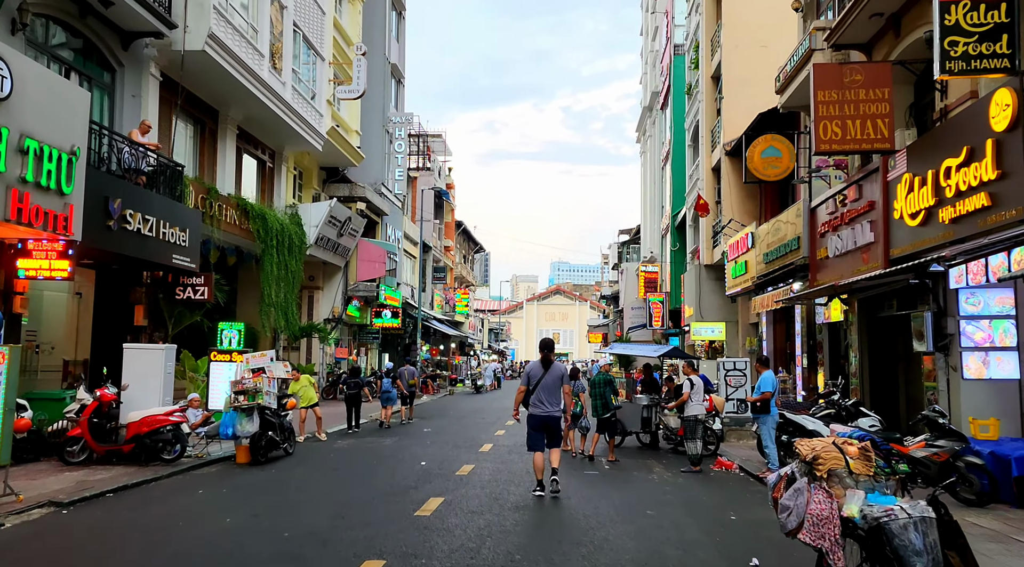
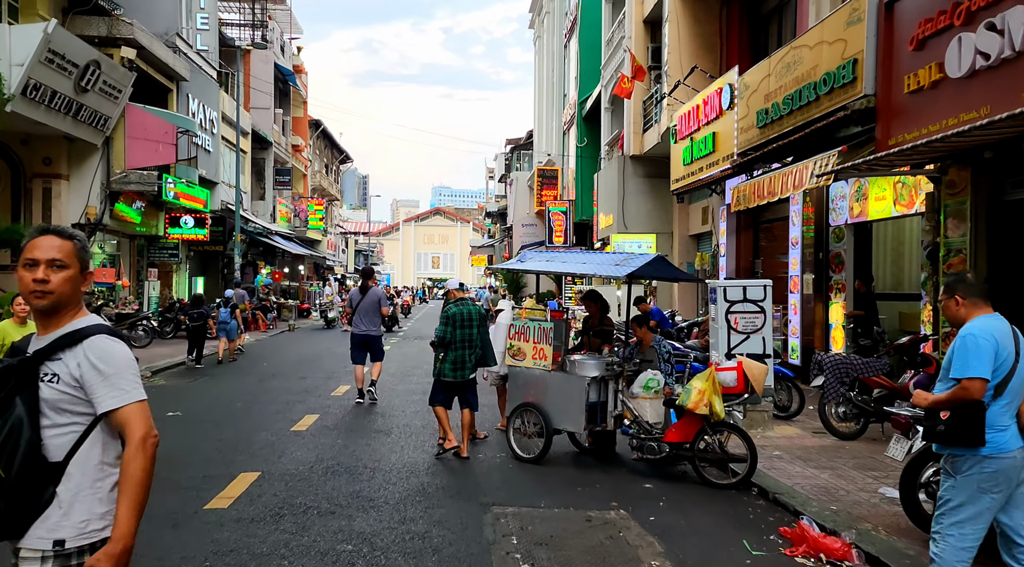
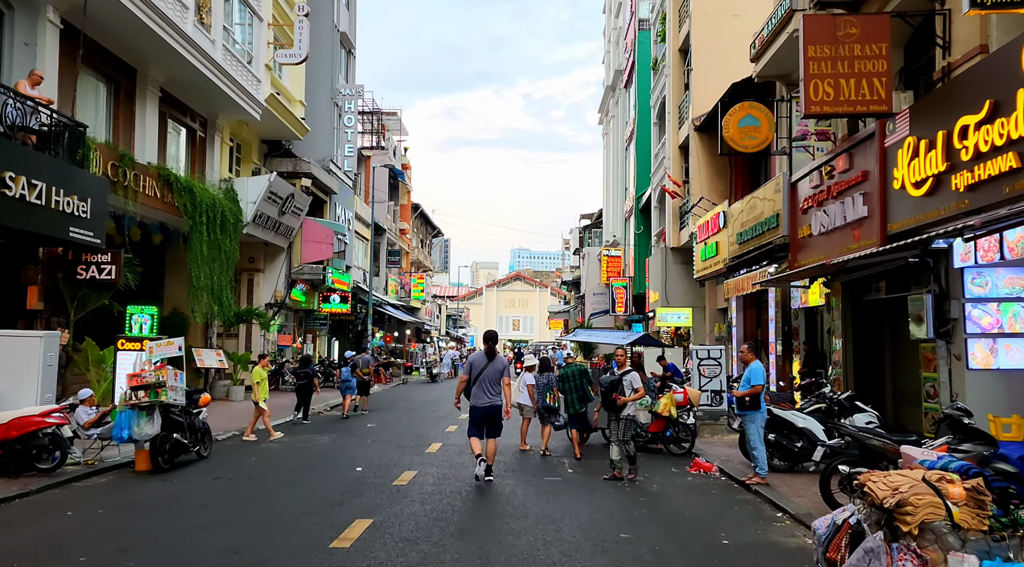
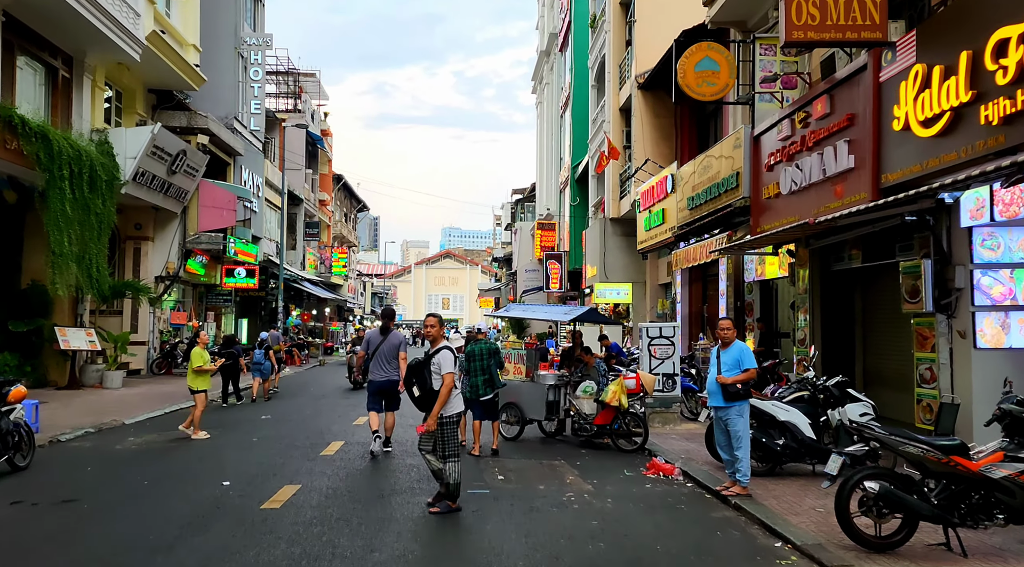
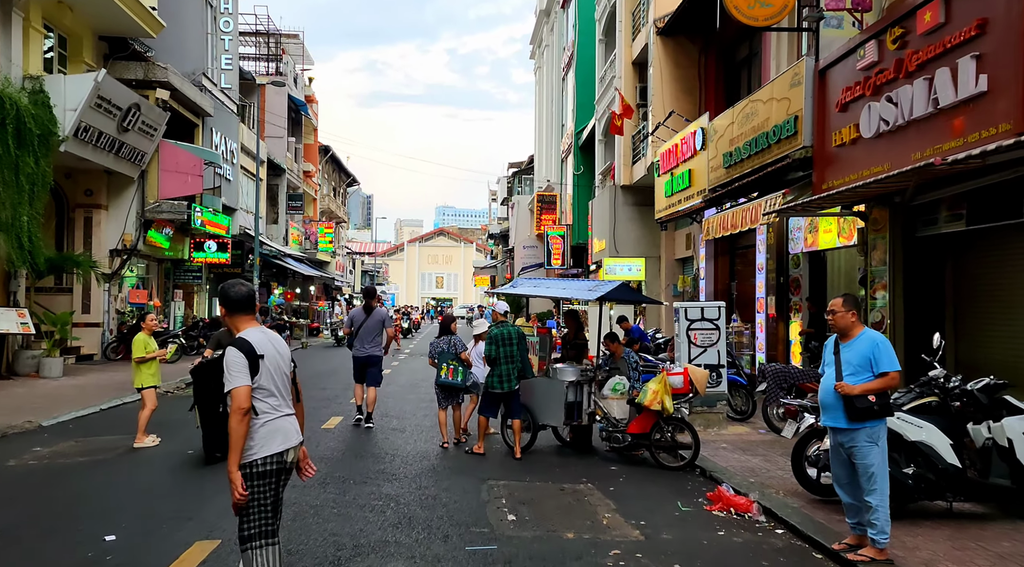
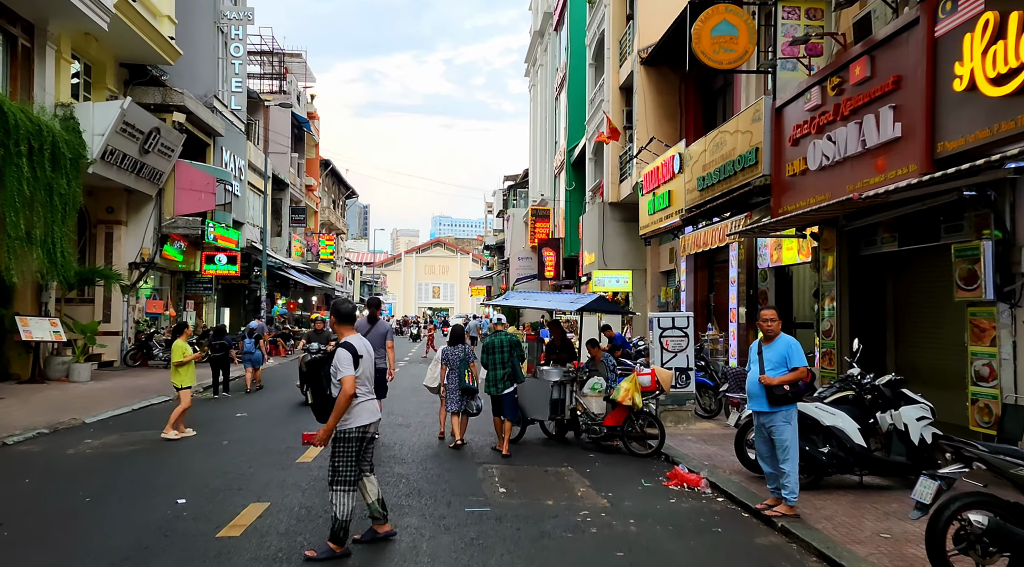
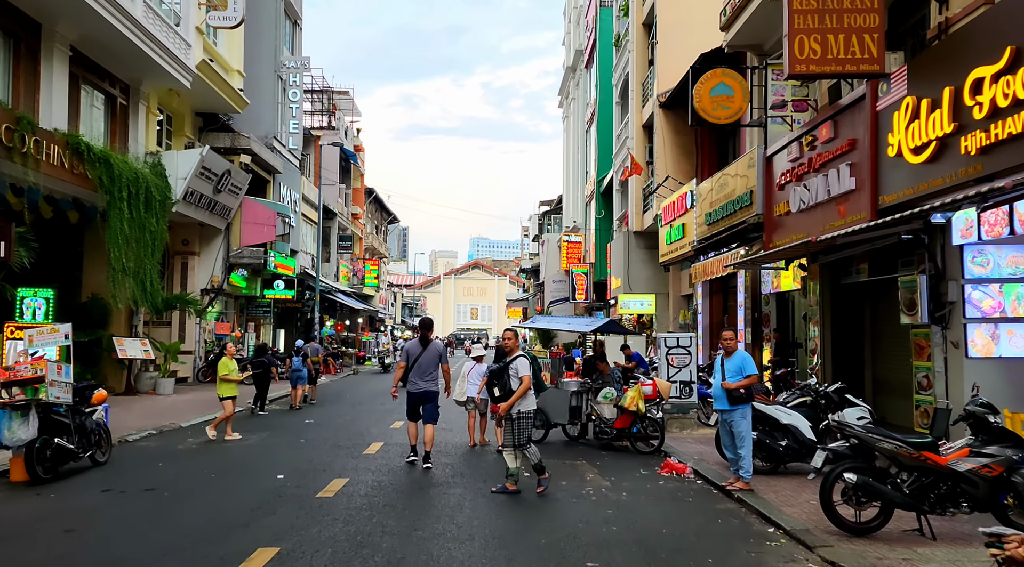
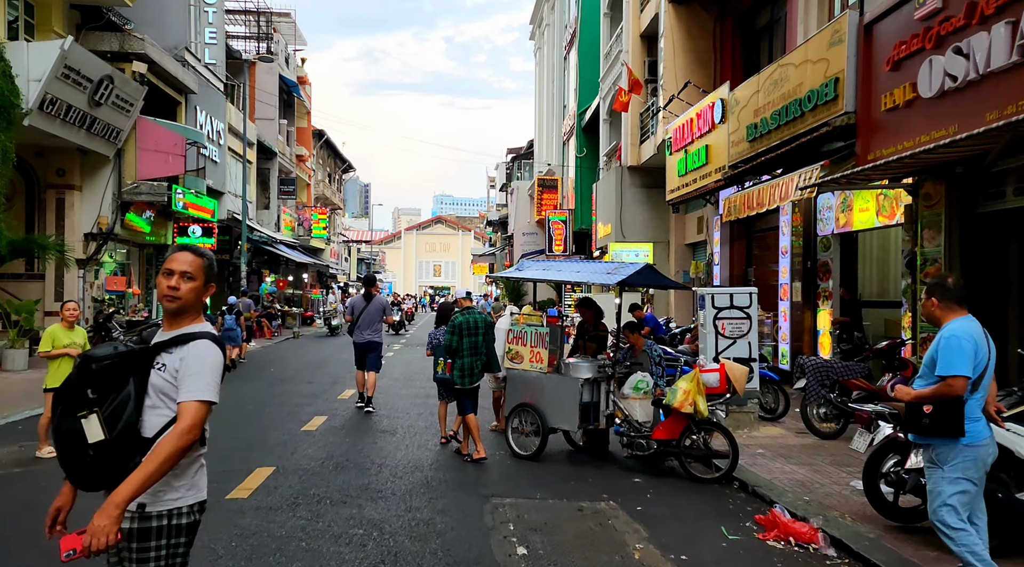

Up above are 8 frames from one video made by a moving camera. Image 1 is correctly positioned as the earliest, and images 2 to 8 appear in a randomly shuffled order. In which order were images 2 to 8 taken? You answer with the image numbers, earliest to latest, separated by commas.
3, 7, 4, 6, 5, 8, 2
